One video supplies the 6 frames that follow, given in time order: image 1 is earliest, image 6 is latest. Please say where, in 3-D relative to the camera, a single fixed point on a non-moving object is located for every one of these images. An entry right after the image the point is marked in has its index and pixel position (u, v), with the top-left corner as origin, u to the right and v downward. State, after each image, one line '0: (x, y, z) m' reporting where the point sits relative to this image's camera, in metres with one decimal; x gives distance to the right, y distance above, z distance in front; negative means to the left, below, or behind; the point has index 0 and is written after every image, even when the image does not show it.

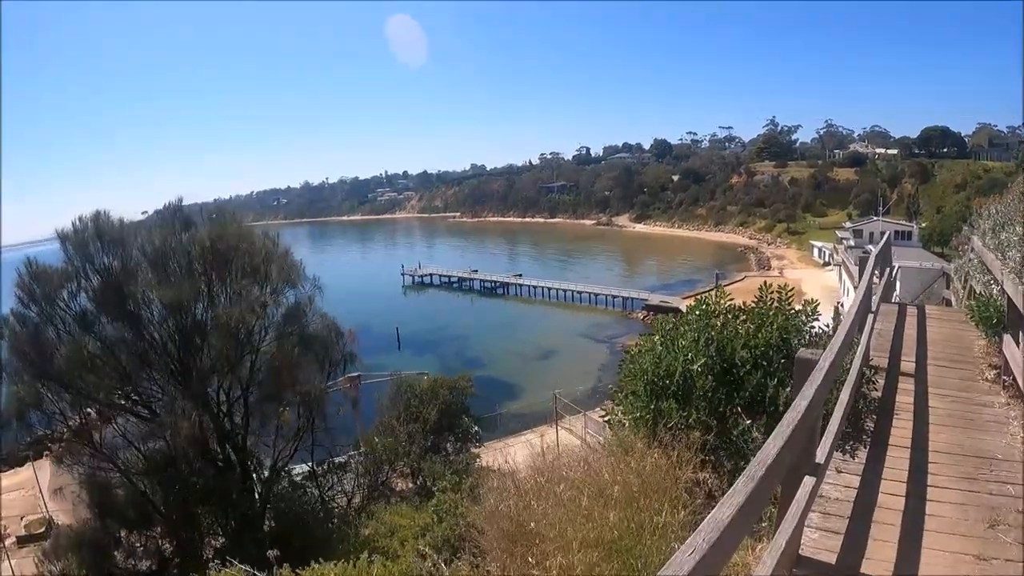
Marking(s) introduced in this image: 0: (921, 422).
0: (+2.3, -0.8, +3.2) m
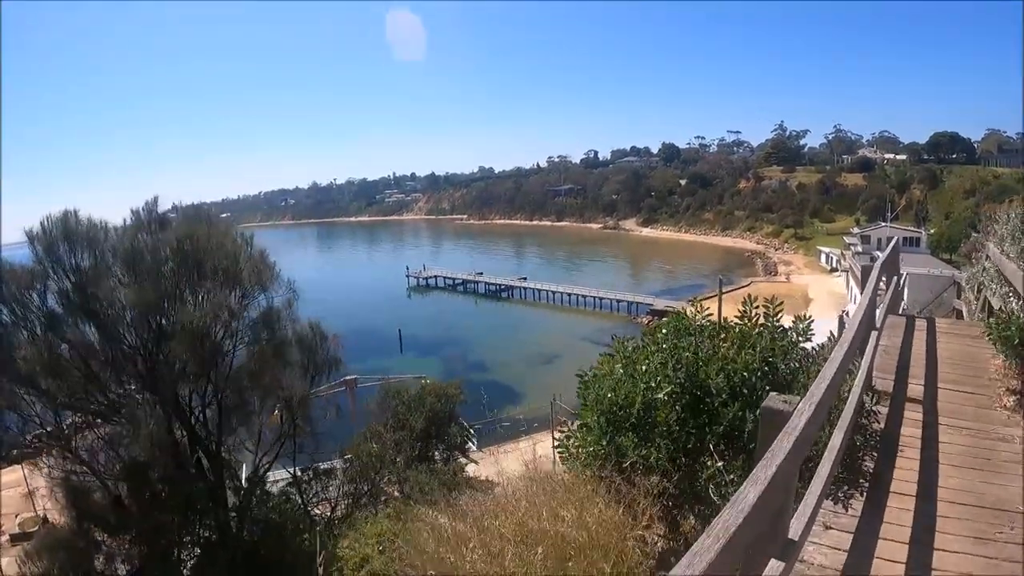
0: (+2.0, -0.8, +2.8) m
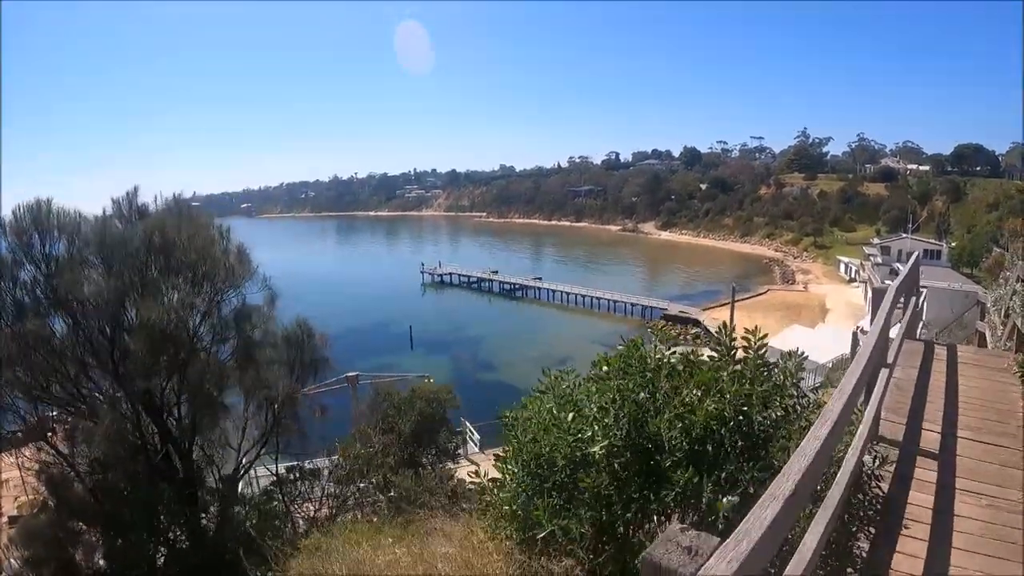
0: (+1.6, -1.0, +2.2) m
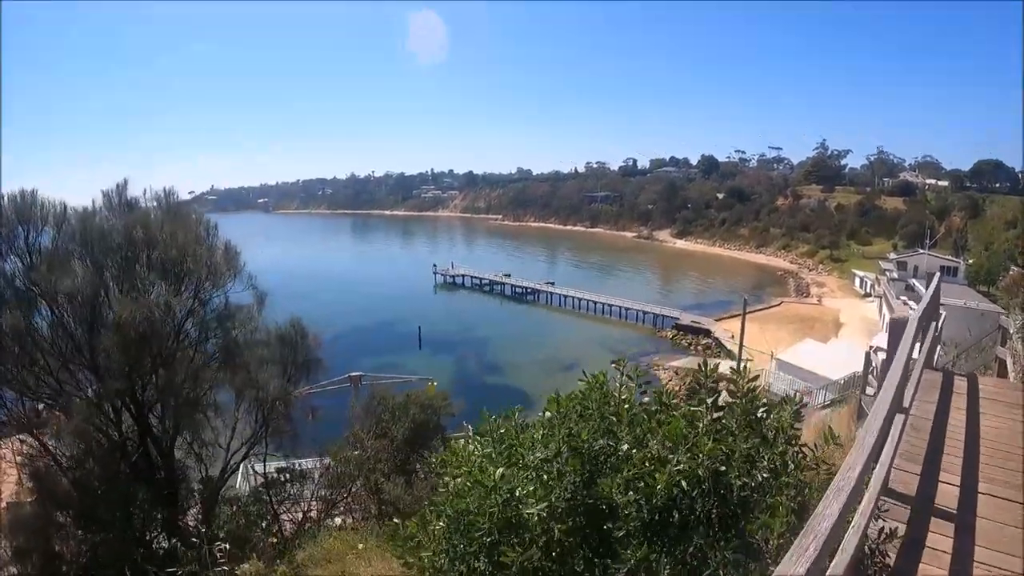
0: (+1.4, -1.1, +1.8) m
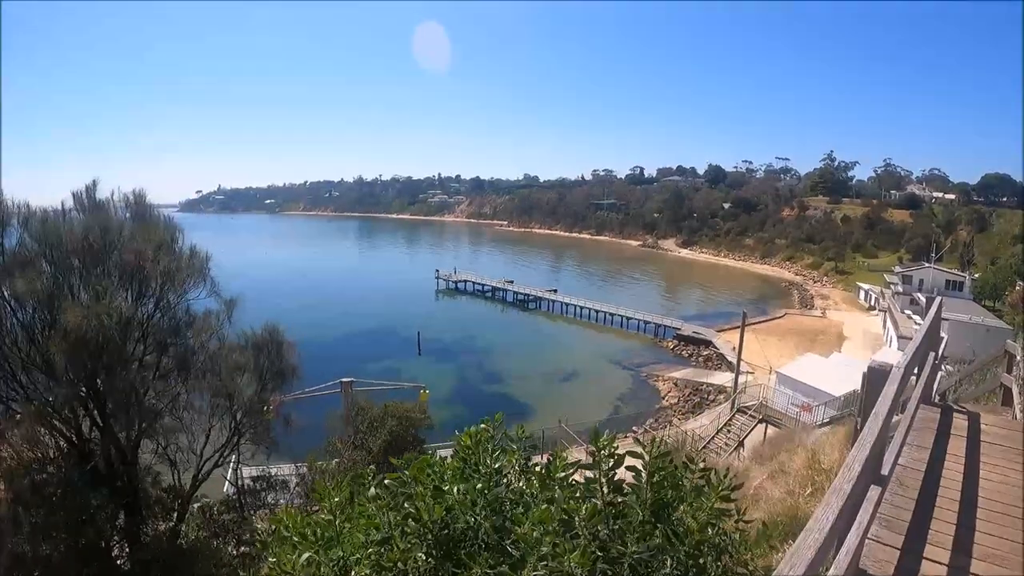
0: (+1.0, -1.2, +1.3) m
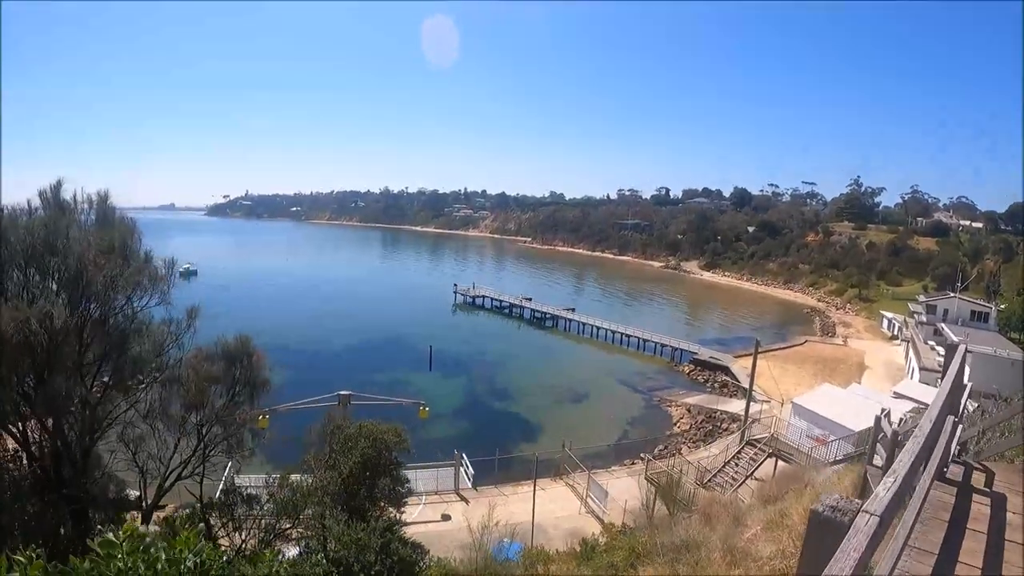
0: (+0.4, -1.2, +0.6) m
